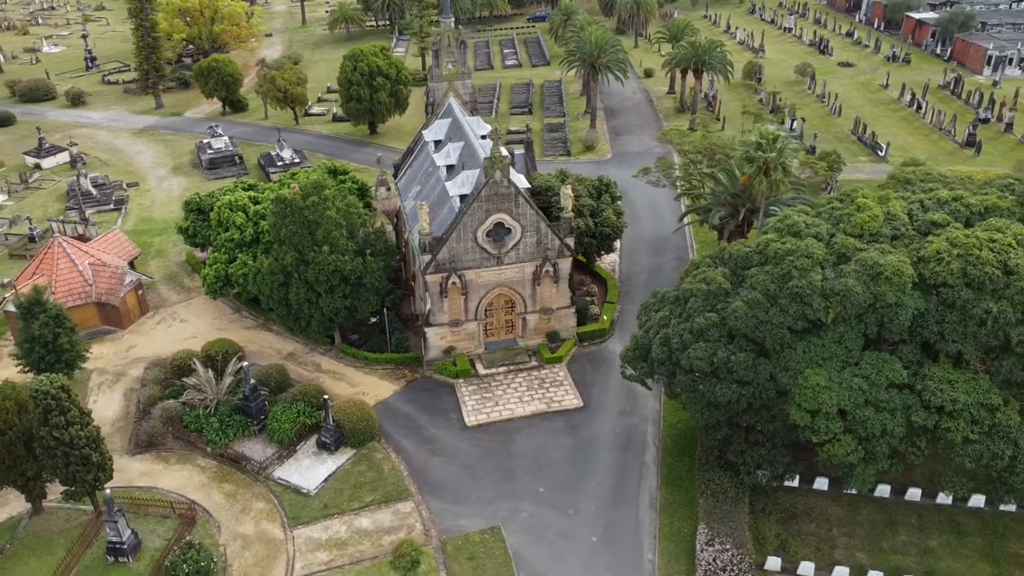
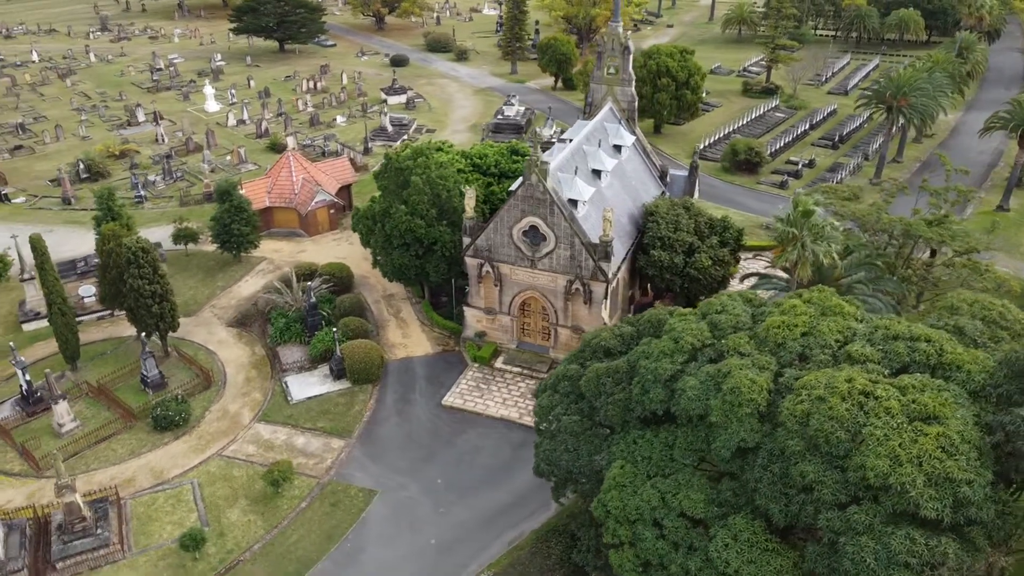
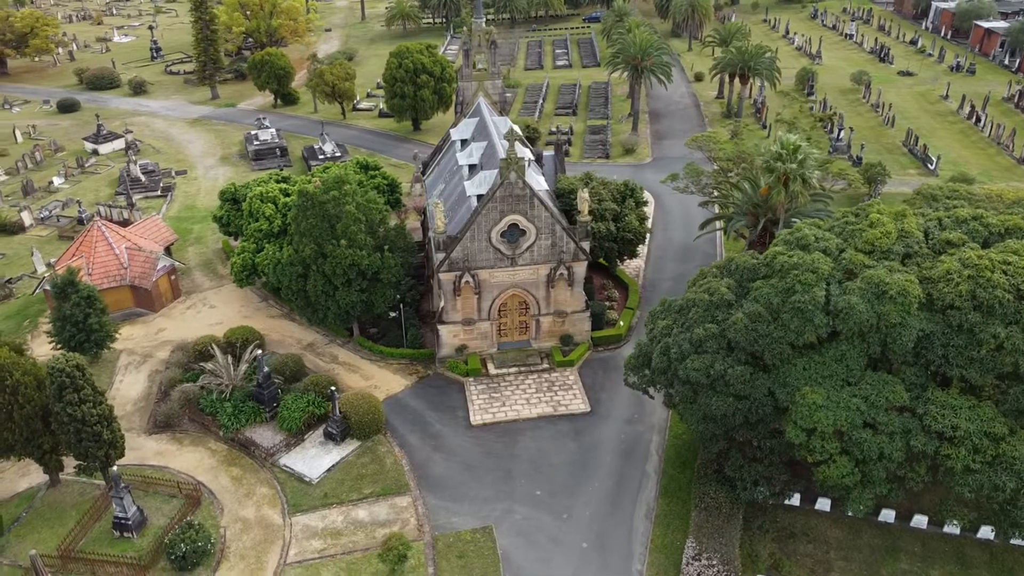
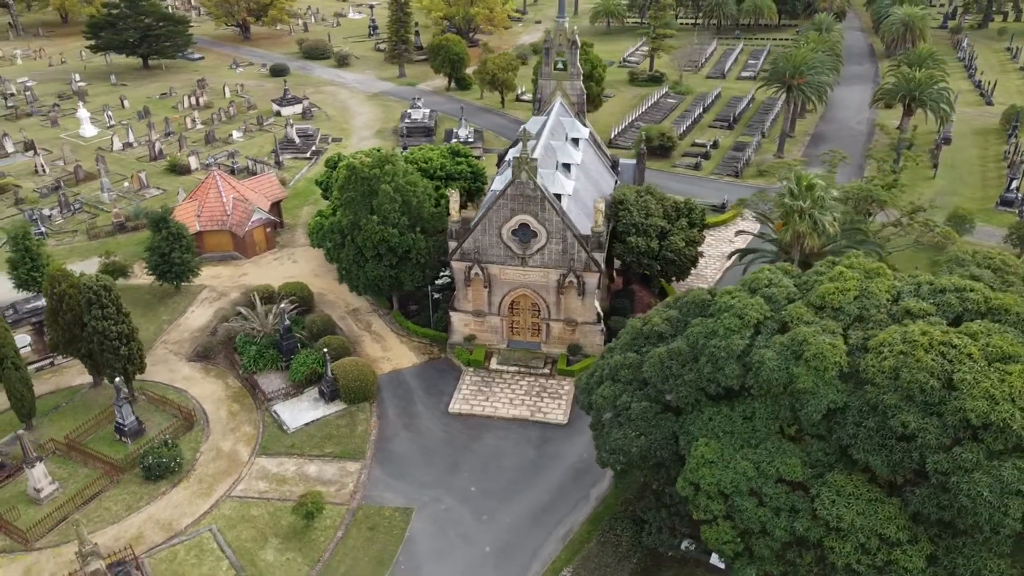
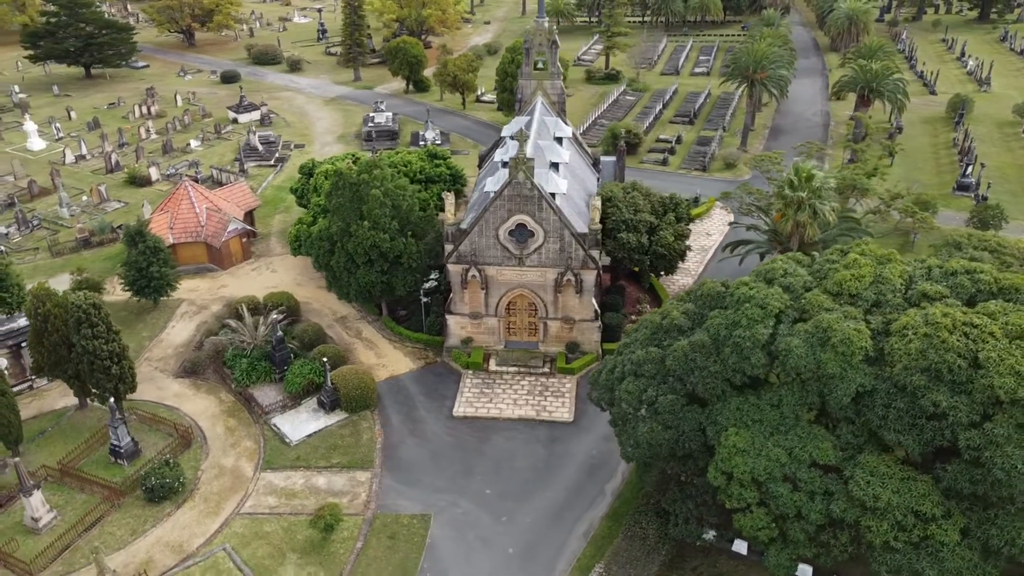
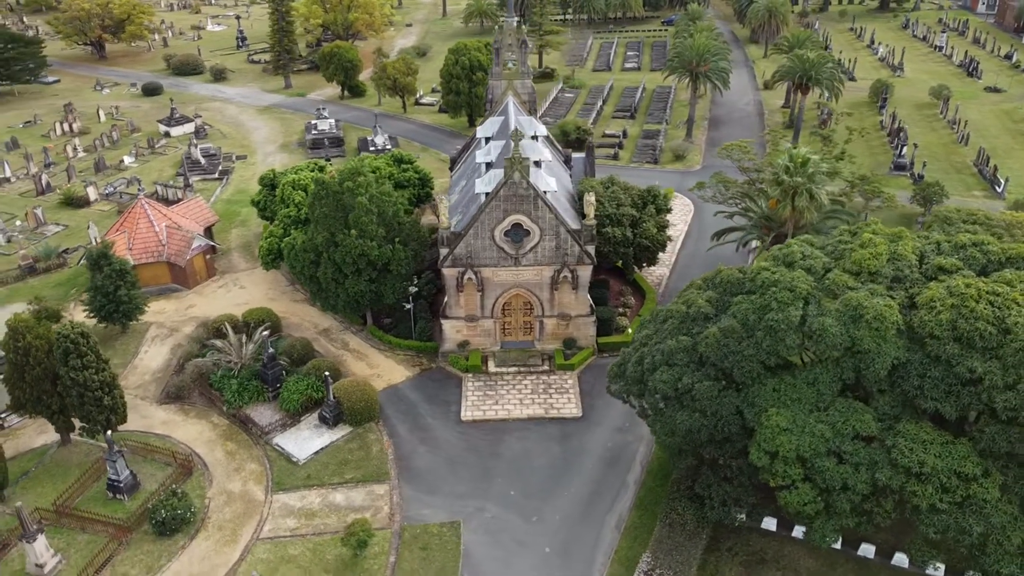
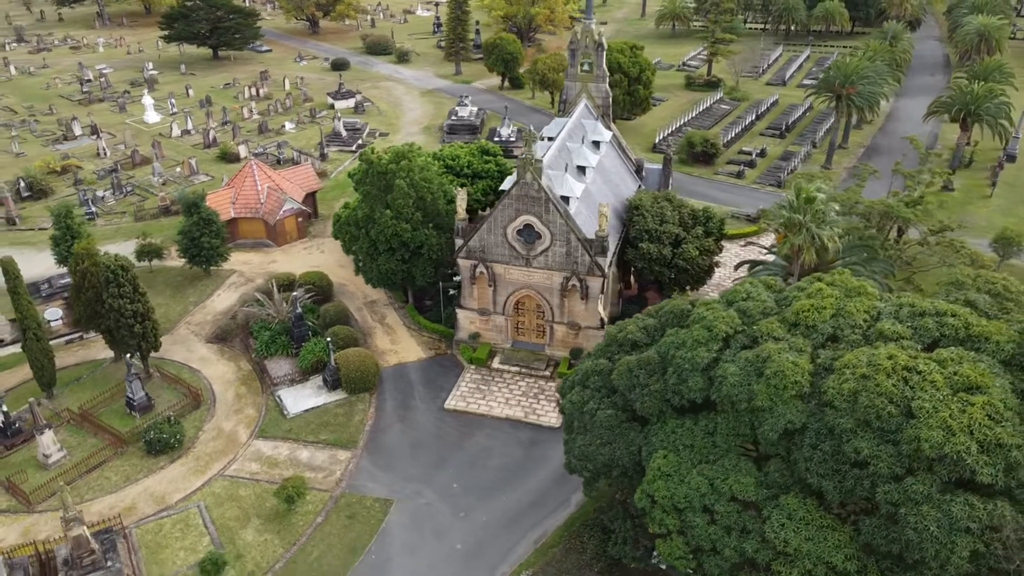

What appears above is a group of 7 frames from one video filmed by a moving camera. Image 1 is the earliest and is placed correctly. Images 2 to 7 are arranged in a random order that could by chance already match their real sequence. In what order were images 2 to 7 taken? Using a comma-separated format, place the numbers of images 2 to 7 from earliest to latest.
3, 6, 5, 4, 7, 2
